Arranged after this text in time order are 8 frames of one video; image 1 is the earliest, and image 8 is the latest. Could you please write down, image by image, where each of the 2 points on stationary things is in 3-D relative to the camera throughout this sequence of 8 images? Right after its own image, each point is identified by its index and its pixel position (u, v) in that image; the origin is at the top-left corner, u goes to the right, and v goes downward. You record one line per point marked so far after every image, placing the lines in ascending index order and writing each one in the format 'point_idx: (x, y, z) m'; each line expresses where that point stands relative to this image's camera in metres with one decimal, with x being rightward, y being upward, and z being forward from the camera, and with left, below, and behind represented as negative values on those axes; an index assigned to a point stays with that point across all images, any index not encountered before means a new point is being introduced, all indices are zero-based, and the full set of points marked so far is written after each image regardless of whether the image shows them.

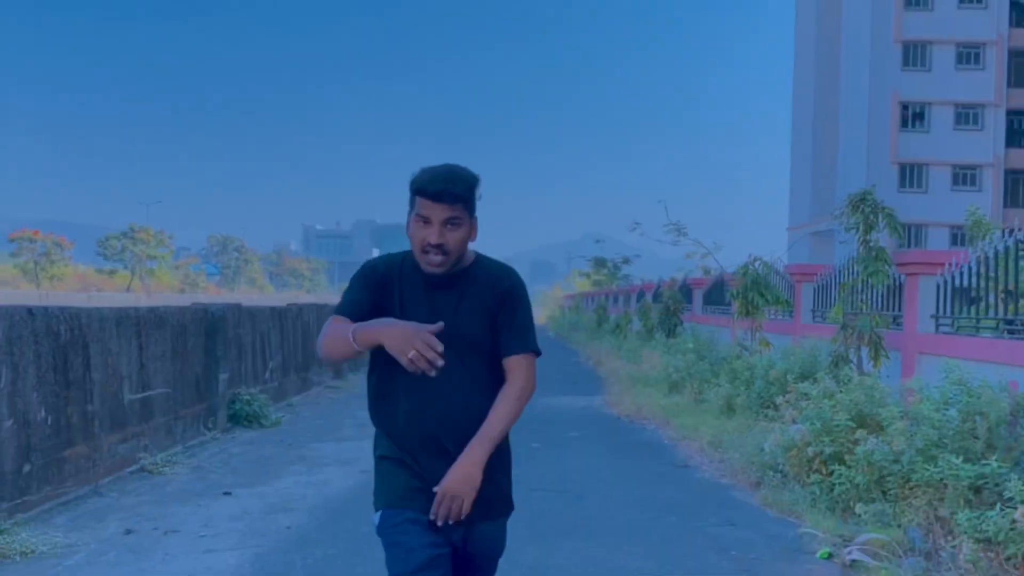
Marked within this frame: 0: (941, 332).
0: (+3.5, -0.4, +7.7) m
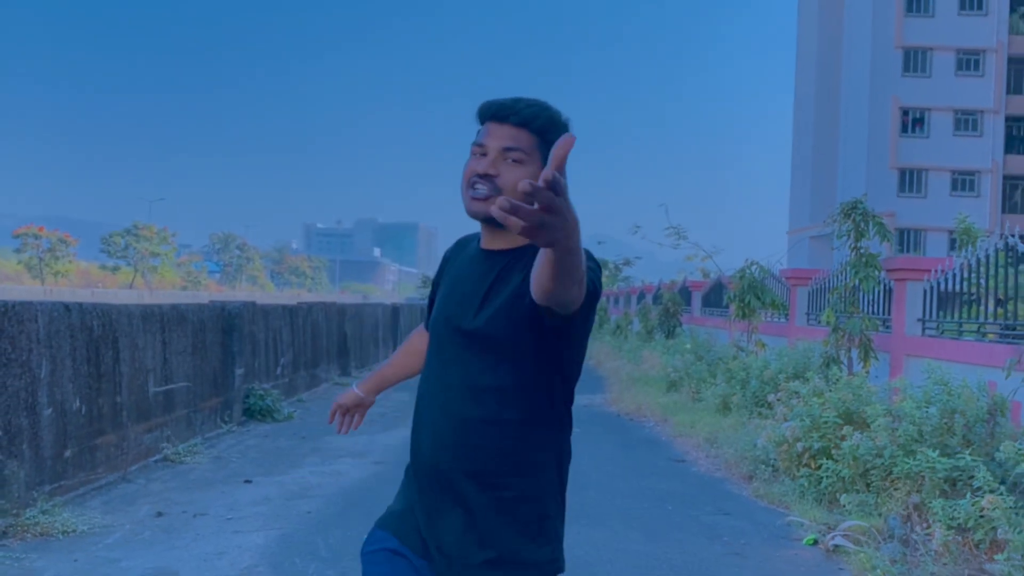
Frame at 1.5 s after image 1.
0: (+3.6, -0.4, +8.1) m
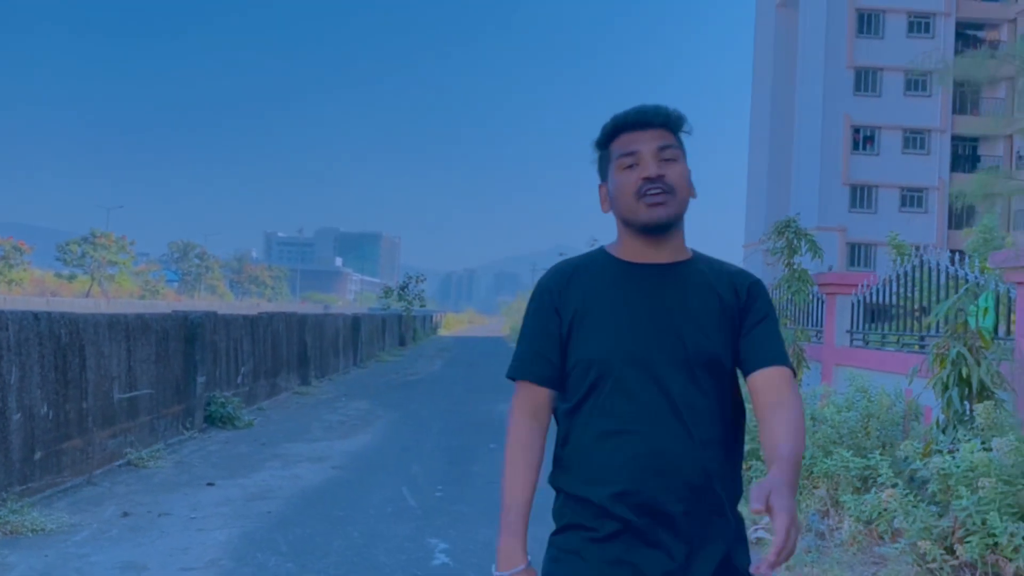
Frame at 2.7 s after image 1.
0: (+3.2, -0.5, +8.6) m
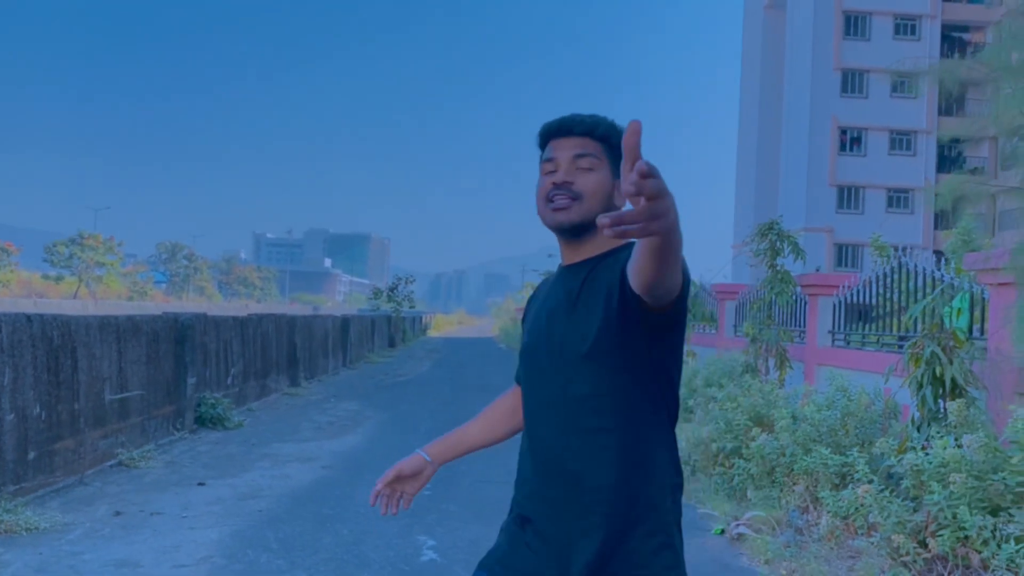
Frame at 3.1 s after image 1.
0: (+3.0, -0.5, +8.8) m
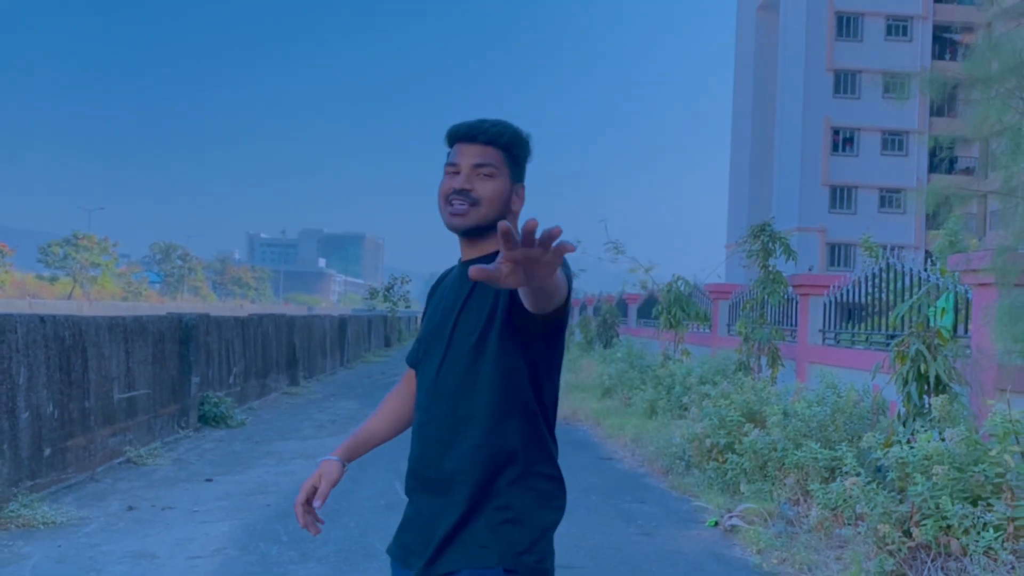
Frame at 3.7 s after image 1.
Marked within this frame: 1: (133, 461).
0: (+3.0, -0.5, +9.0) m
1: (-3.5, -1.6, +8.7) m
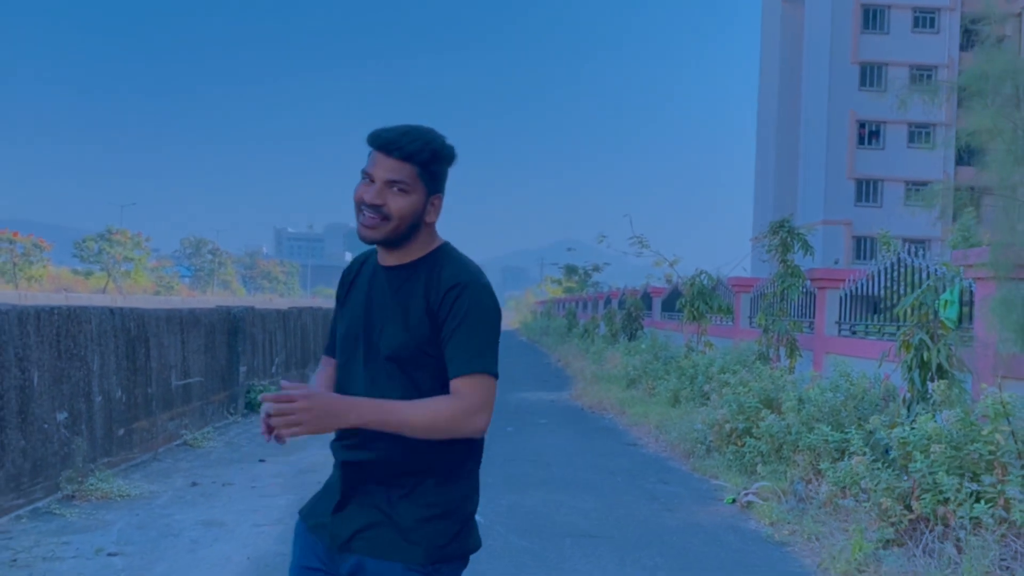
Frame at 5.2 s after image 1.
0: (+3.3, -0.5, +9.5) m
1: (-3.2, -1.6, +9.4) m
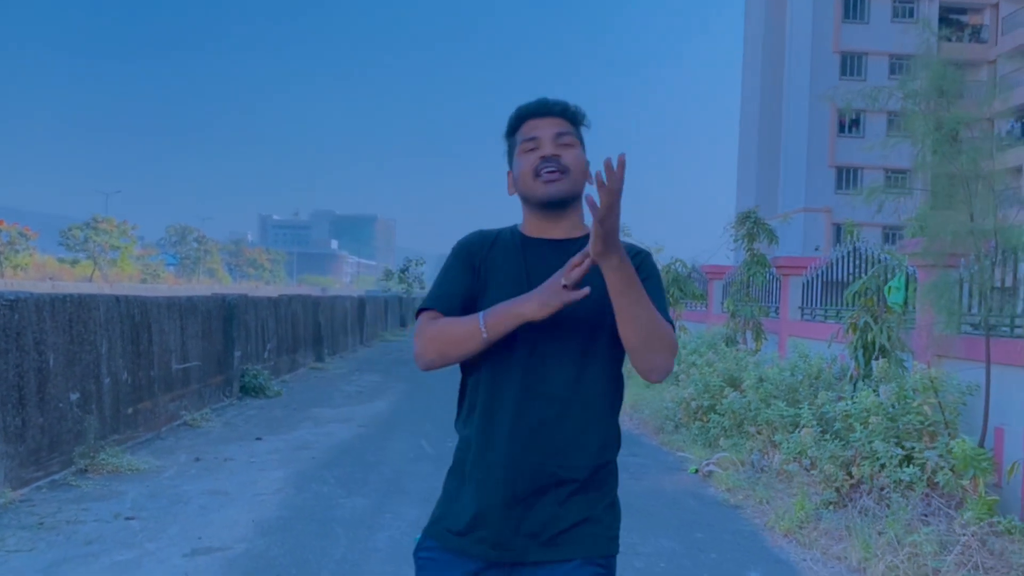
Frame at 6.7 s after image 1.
0: (+3.1, -0.3, +10.1) m
1: (-3.4, -1.4, +9.9) m
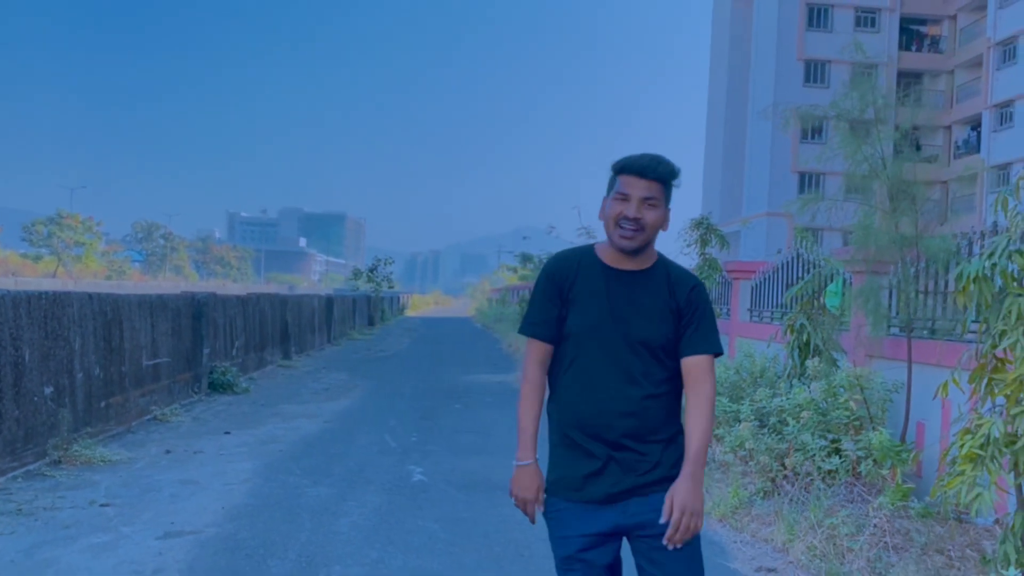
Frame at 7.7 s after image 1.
0: (+2.7, -0.4, +10.6) m
1: (-3.8, -1.4, +10.2) m
